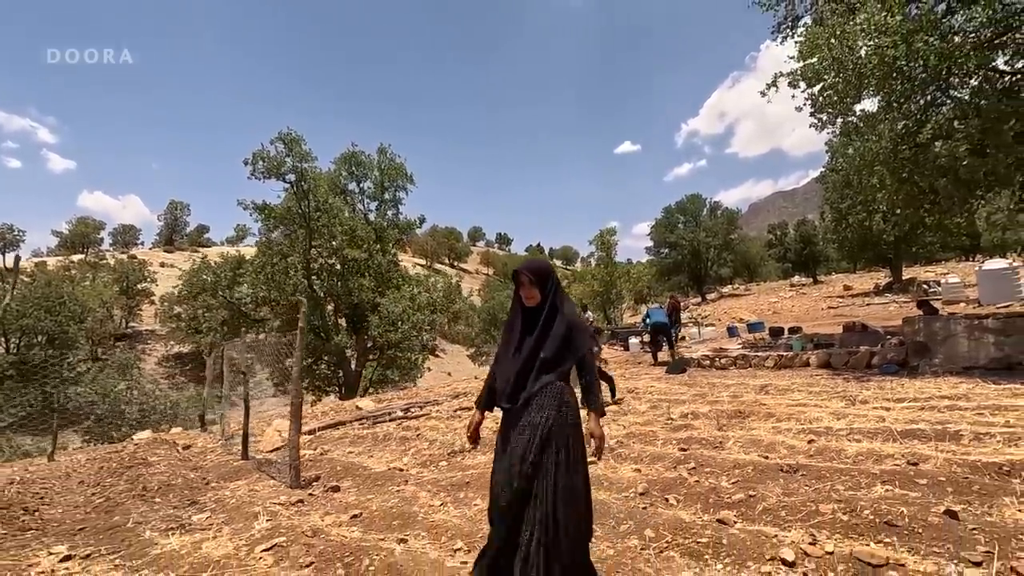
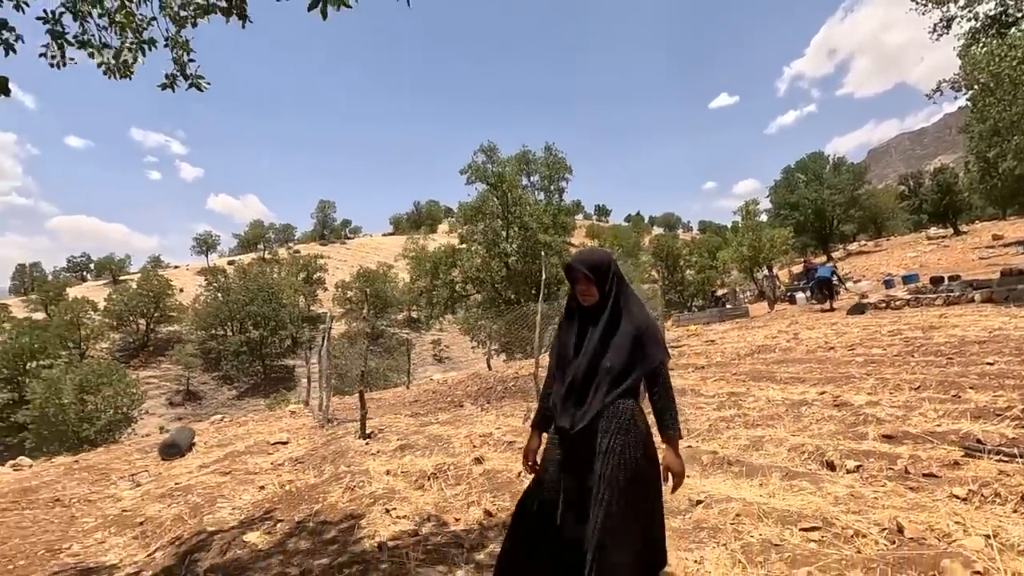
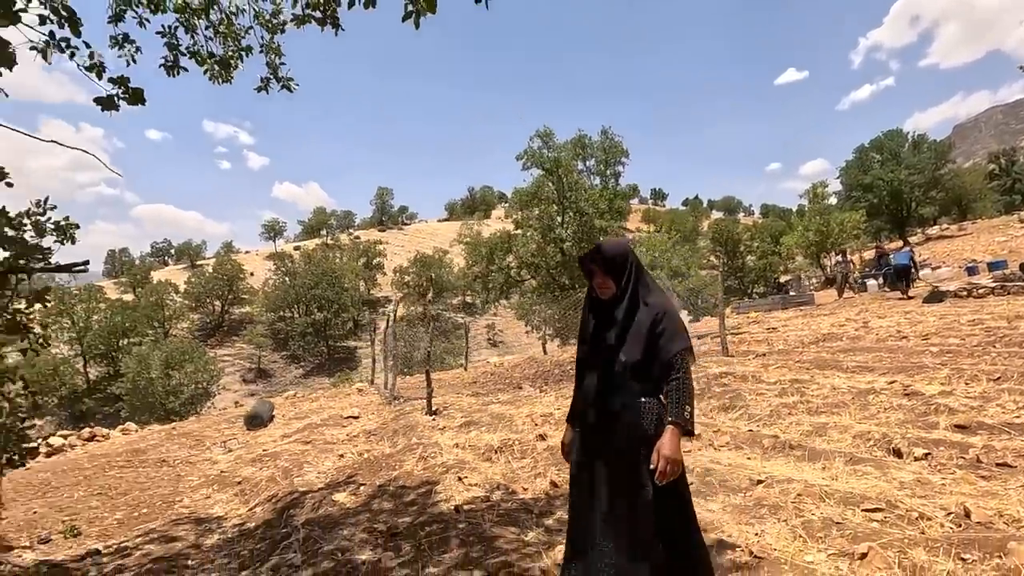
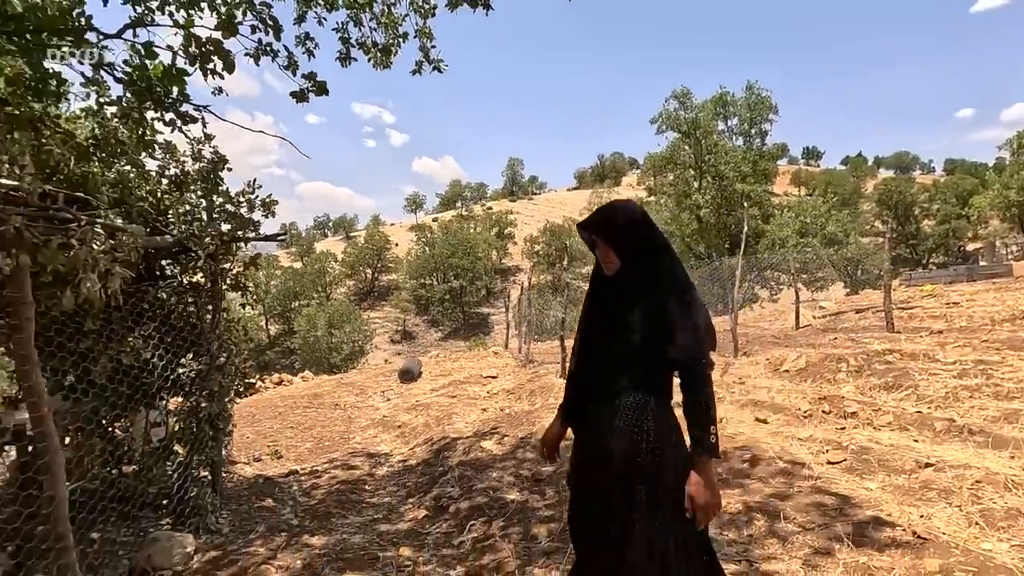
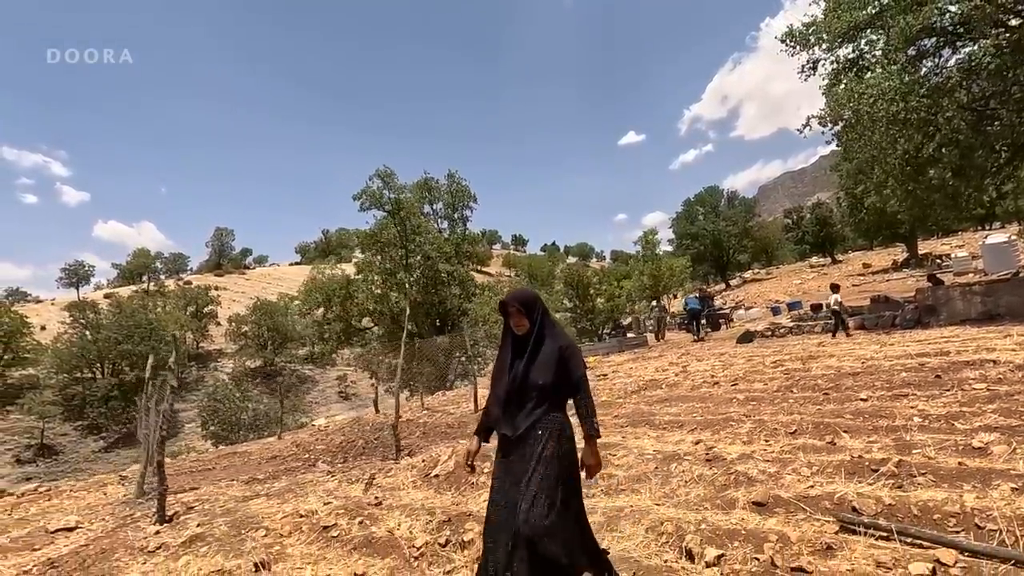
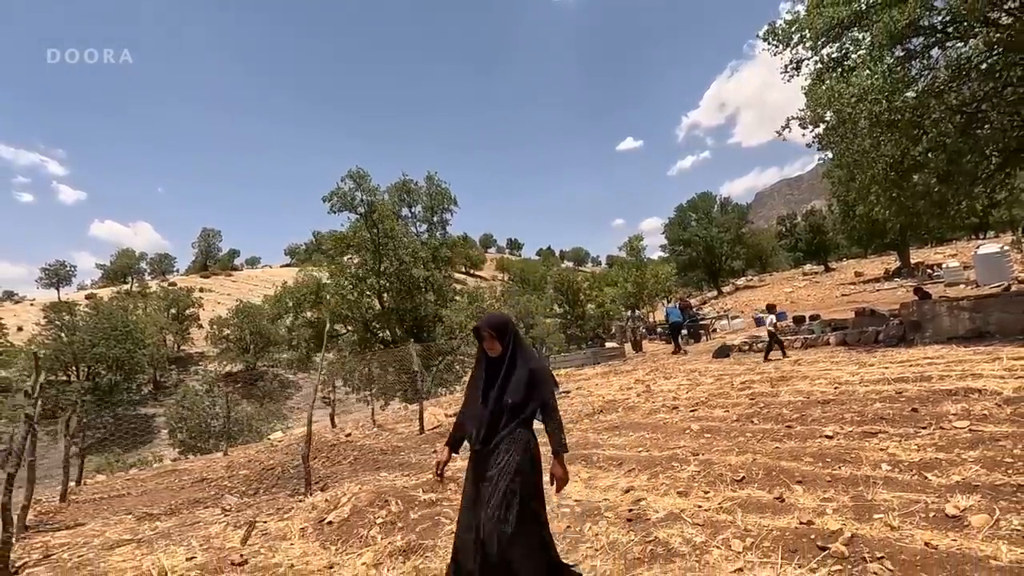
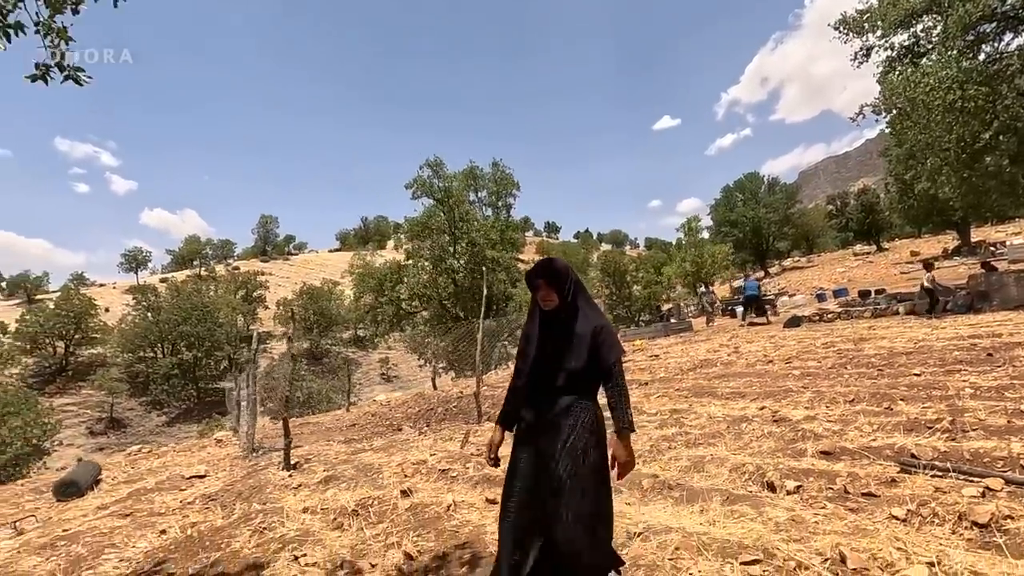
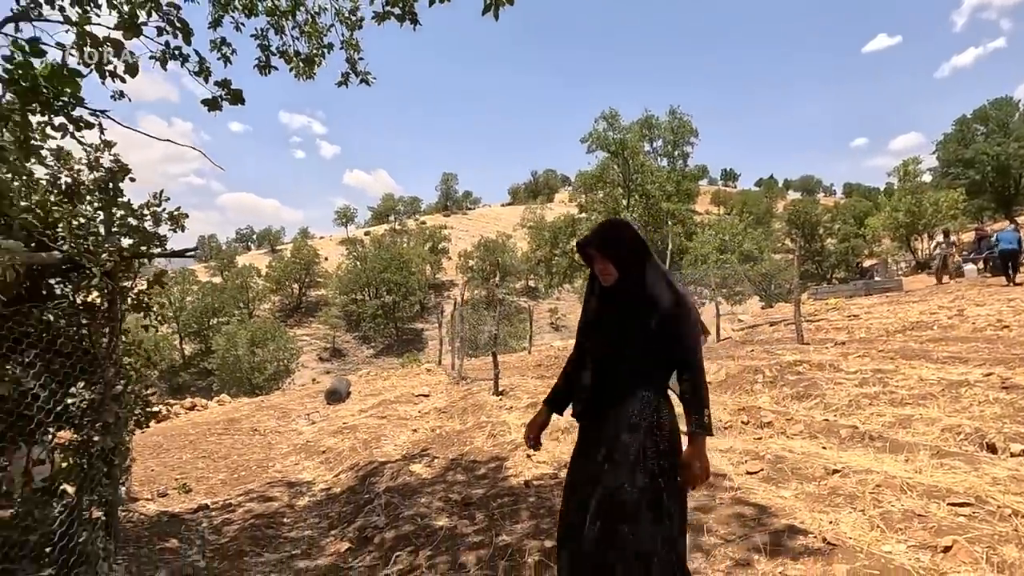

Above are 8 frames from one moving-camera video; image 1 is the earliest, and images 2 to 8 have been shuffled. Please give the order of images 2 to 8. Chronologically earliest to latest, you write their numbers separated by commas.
6, 5, 7, 2, 3, 8, 4
